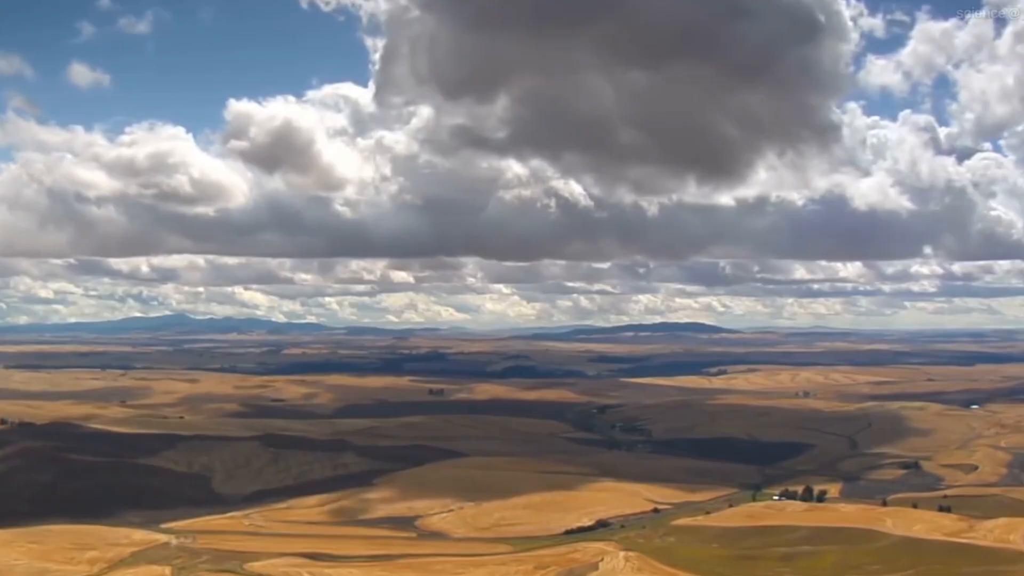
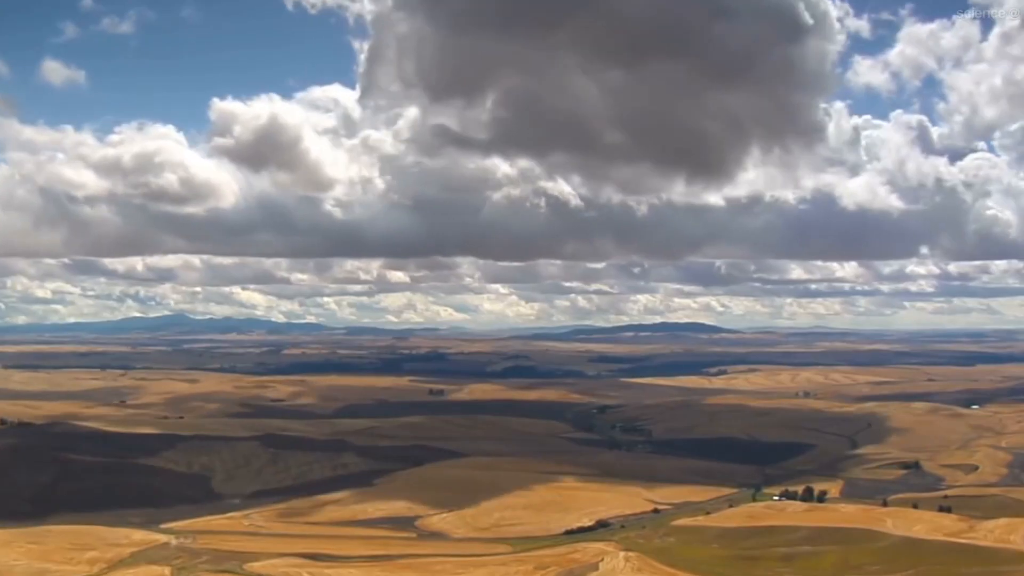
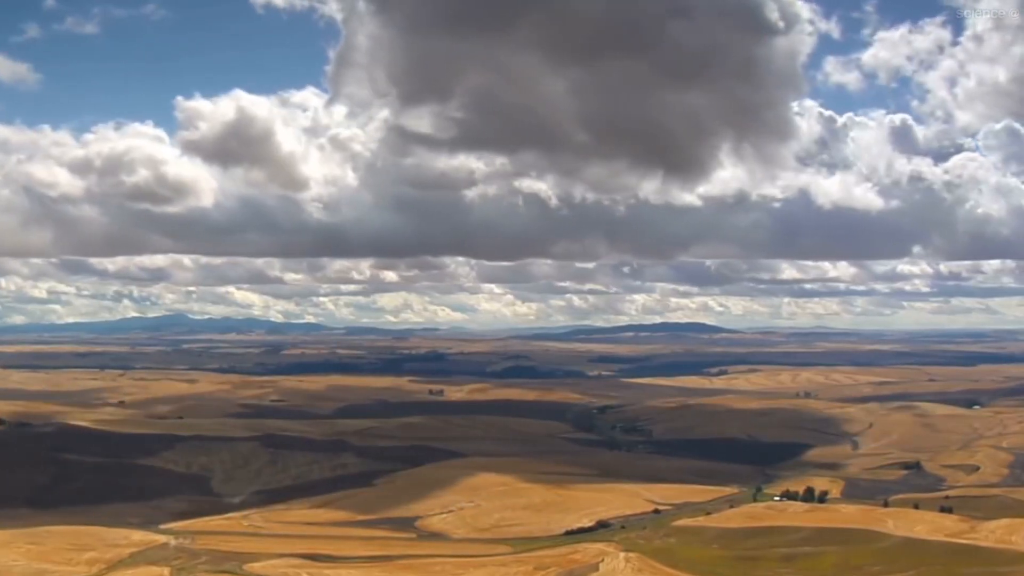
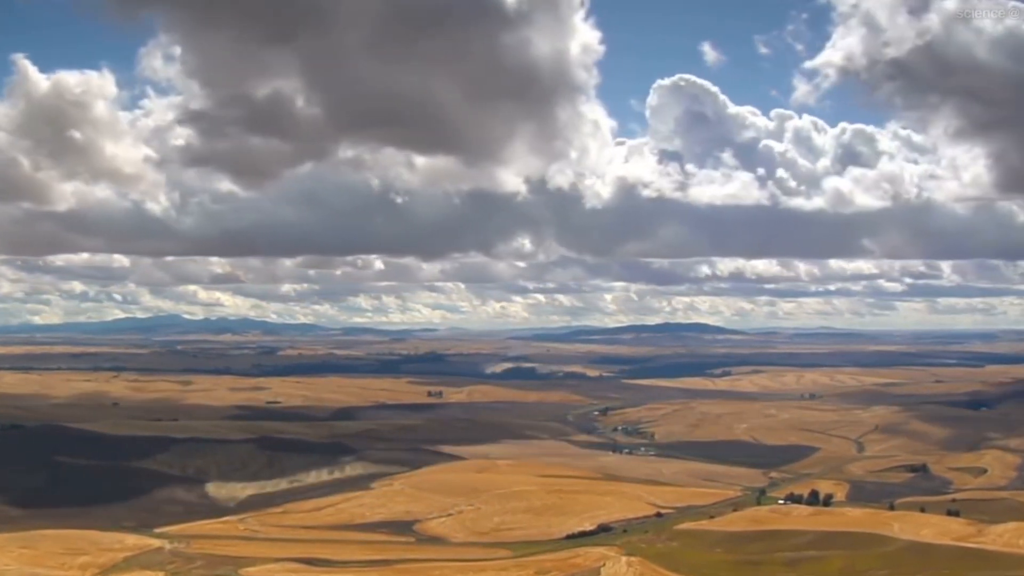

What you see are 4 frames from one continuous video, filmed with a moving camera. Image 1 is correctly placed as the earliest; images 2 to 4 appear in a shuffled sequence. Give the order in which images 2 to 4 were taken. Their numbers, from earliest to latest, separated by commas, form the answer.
2, 3, 4
